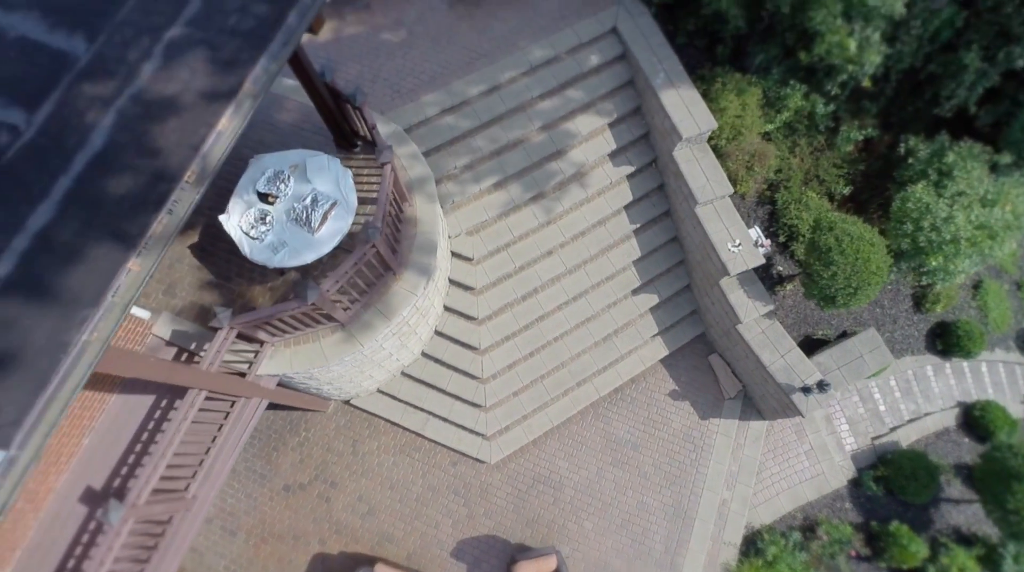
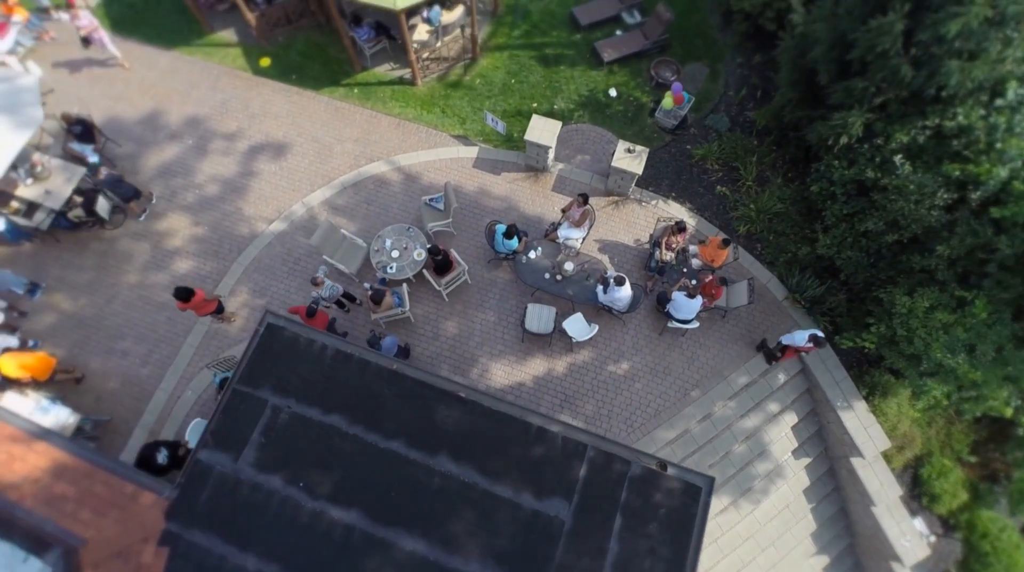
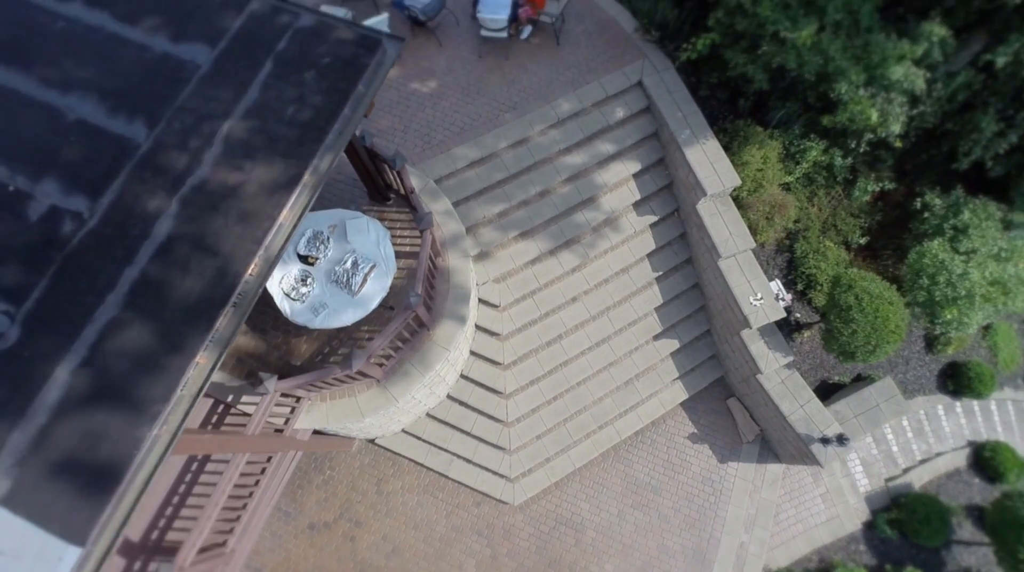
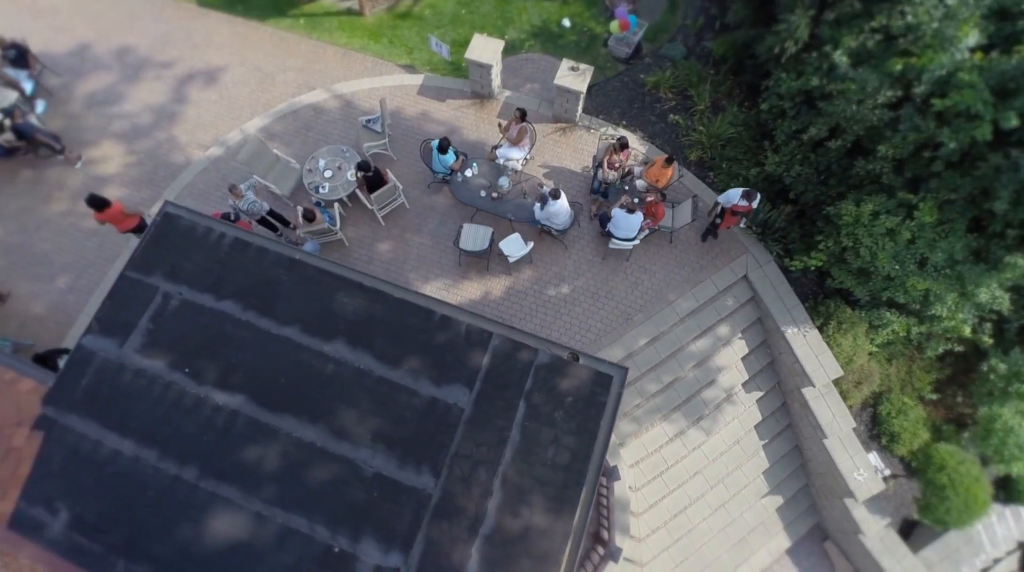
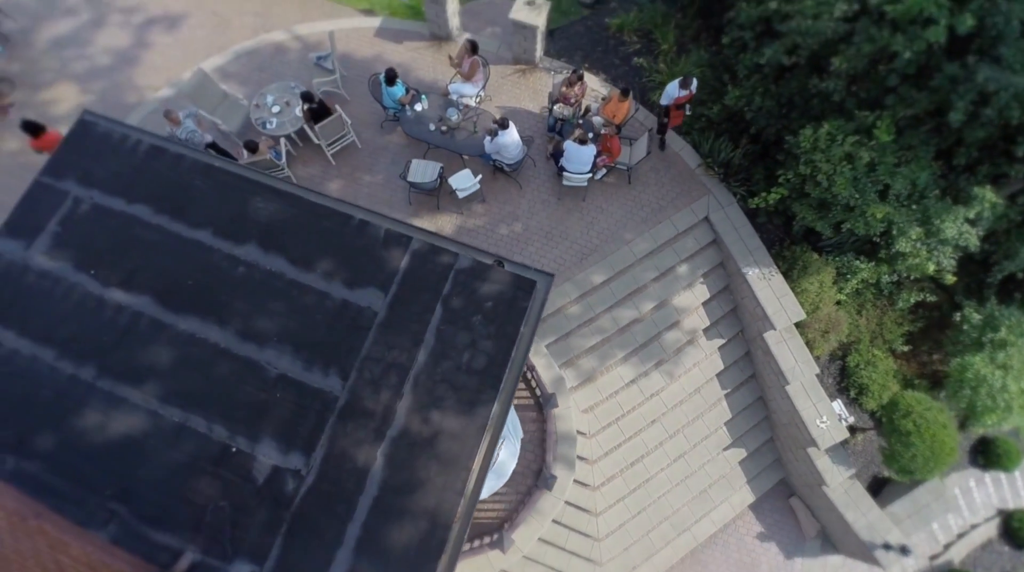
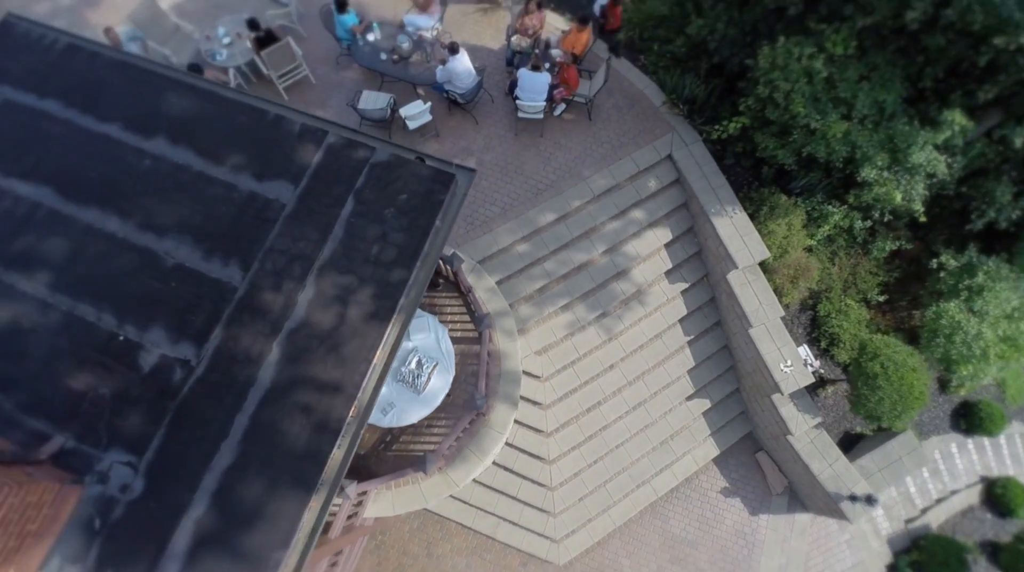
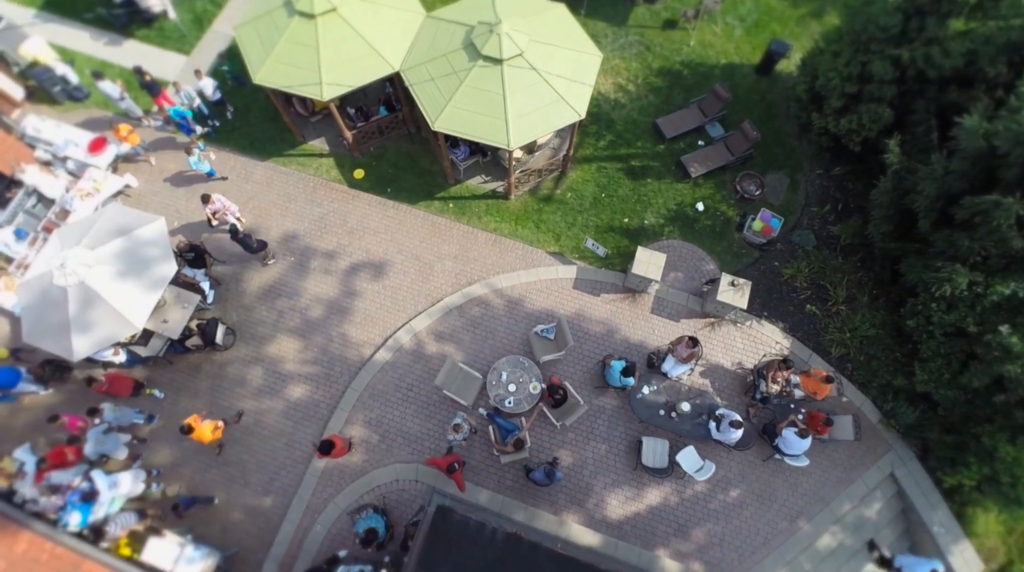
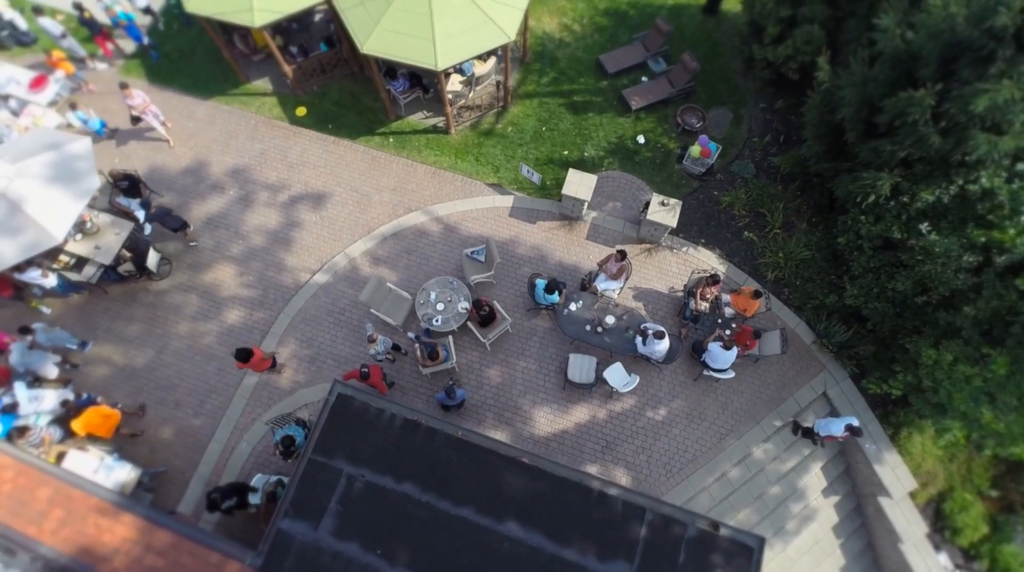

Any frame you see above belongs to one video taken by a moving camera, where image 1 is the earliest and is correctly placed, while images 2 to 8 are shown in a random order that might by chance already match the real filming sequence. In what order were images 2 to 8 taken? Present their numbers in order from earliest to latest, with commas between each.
3, 6, 5, 4, 2, 8, 7
